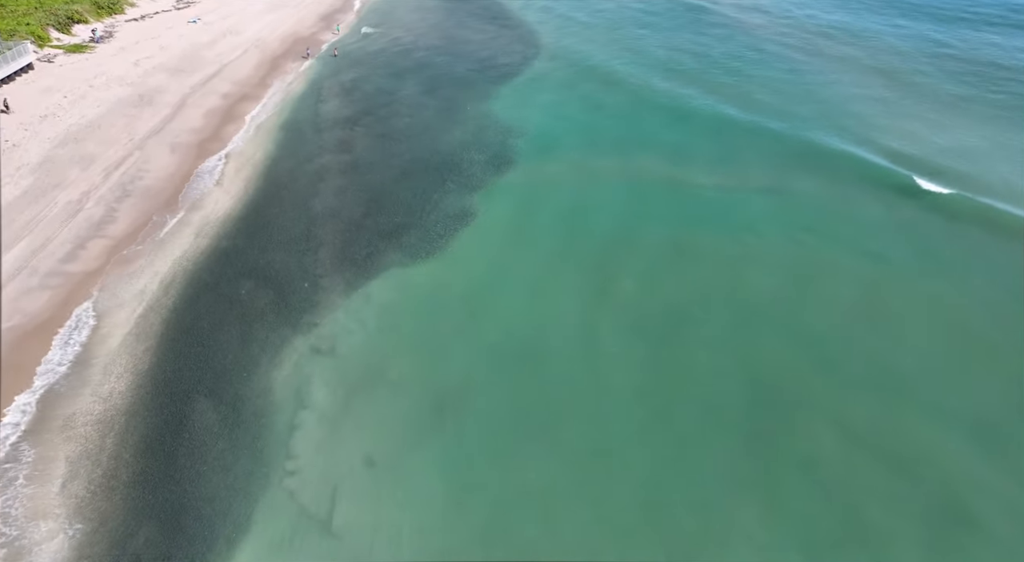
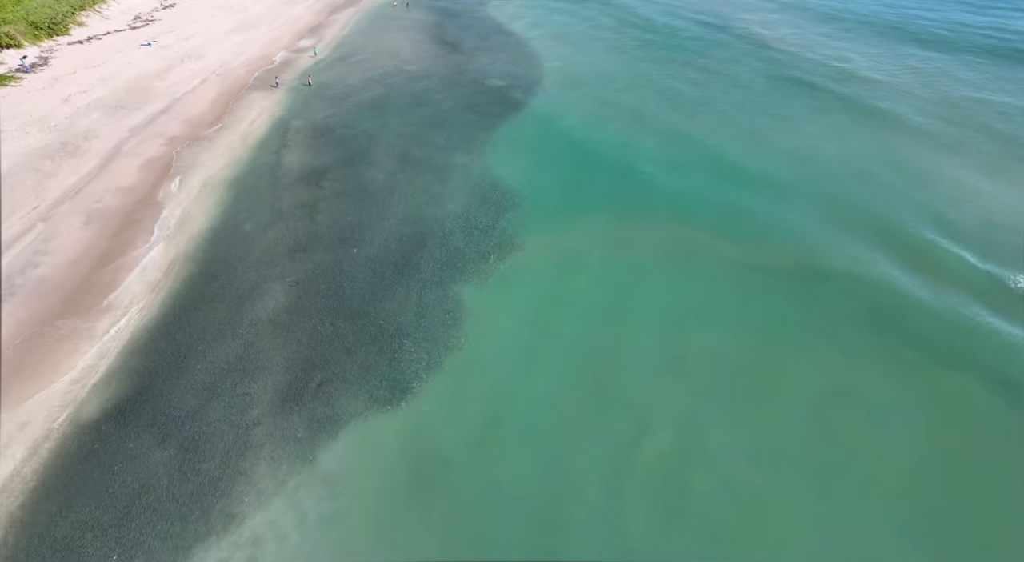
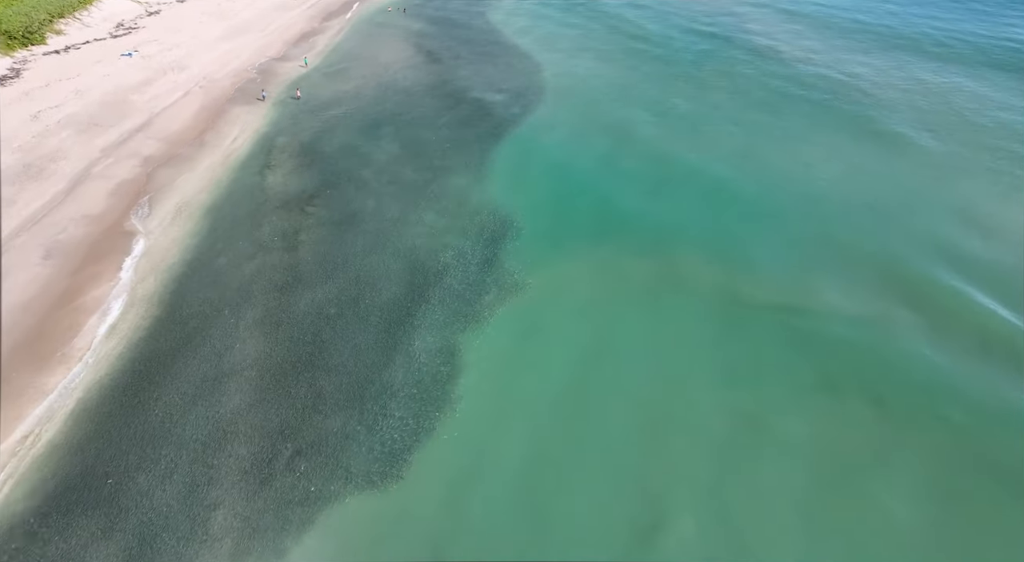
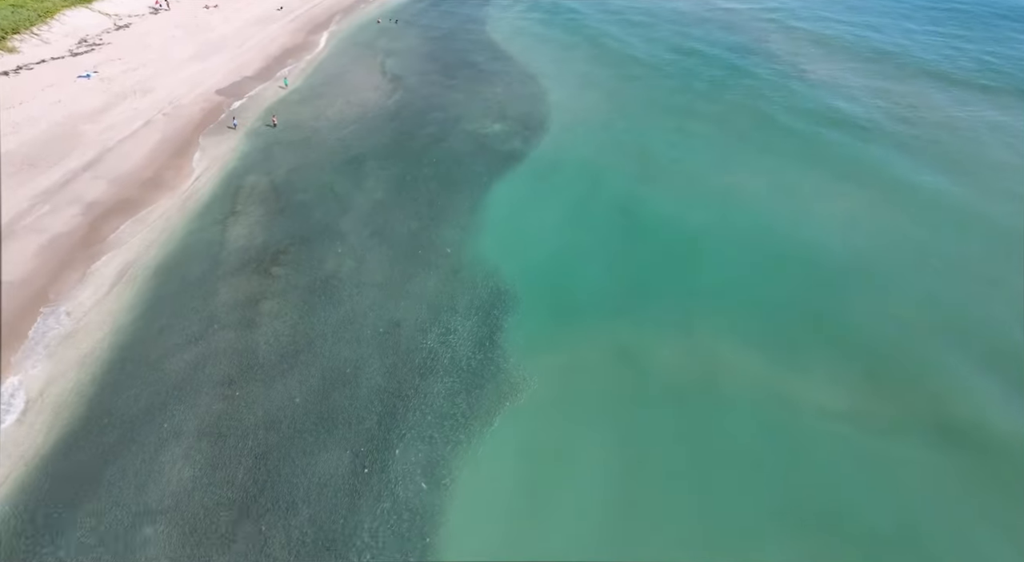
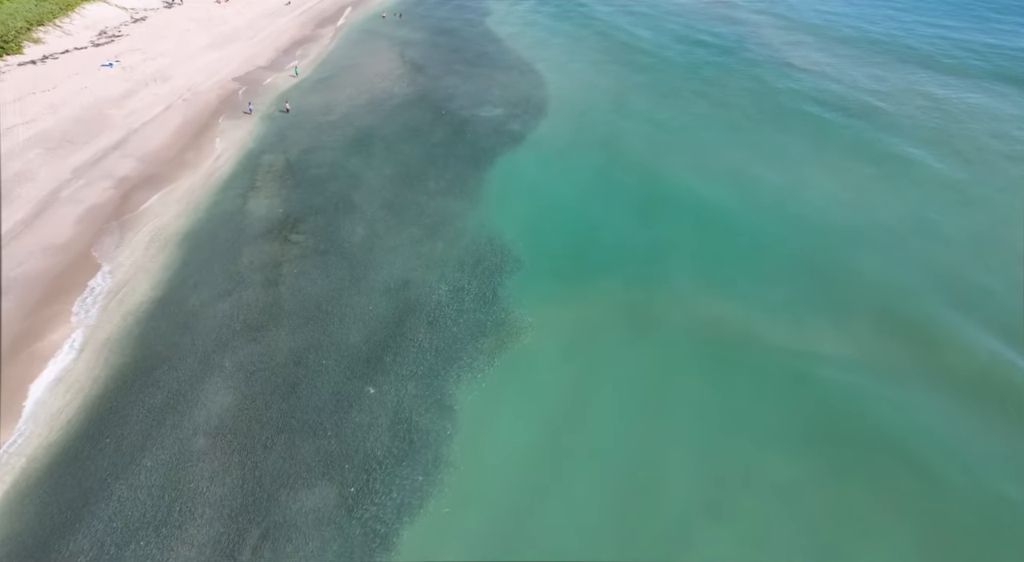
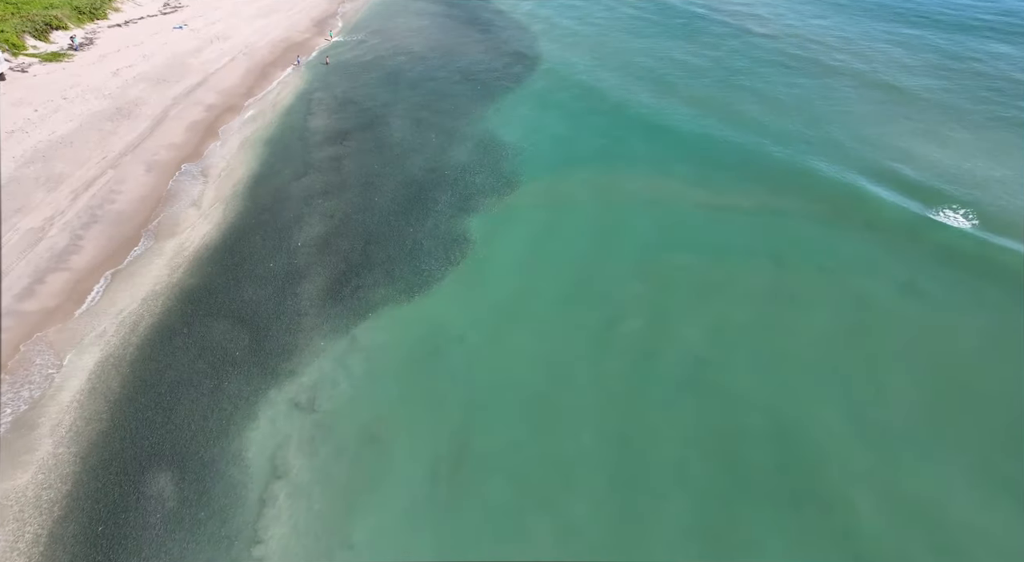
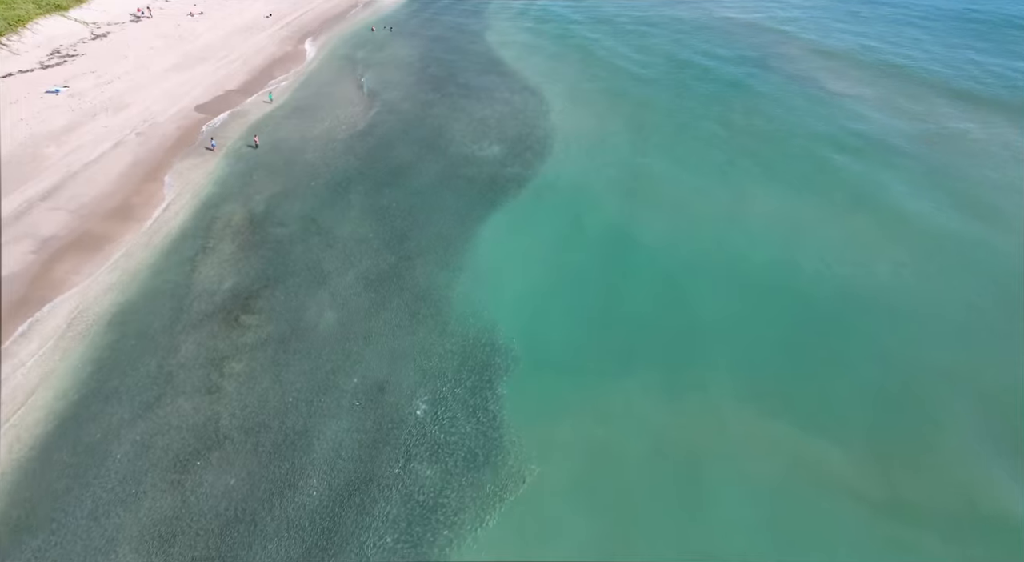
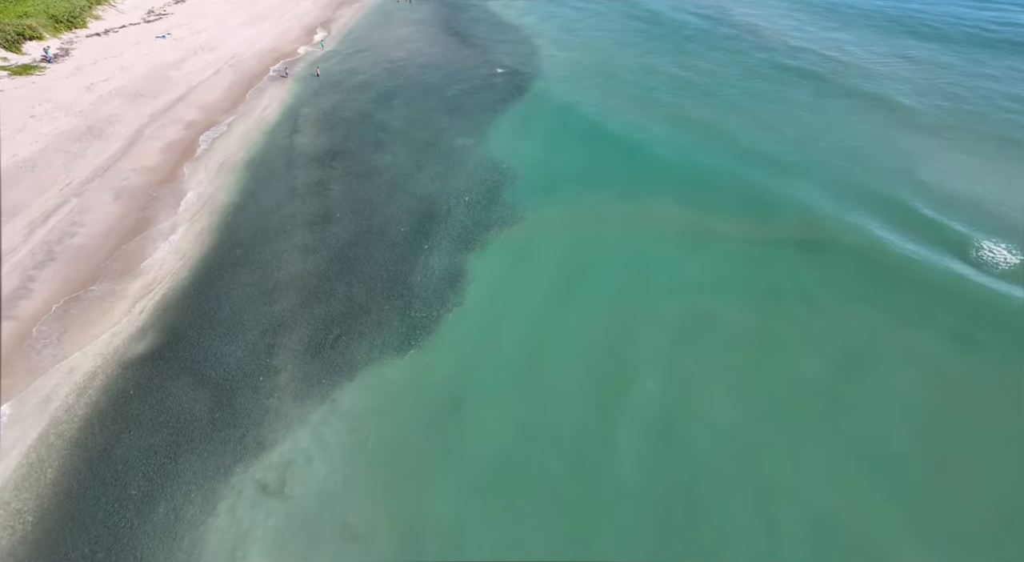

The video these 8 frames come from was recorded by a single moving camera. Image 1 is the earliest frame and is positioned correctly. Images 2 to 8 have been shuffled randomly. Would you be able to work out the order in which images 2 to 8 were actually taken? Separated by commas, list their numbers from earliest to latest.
6, 8, 2, 3, 5, 4, 7
